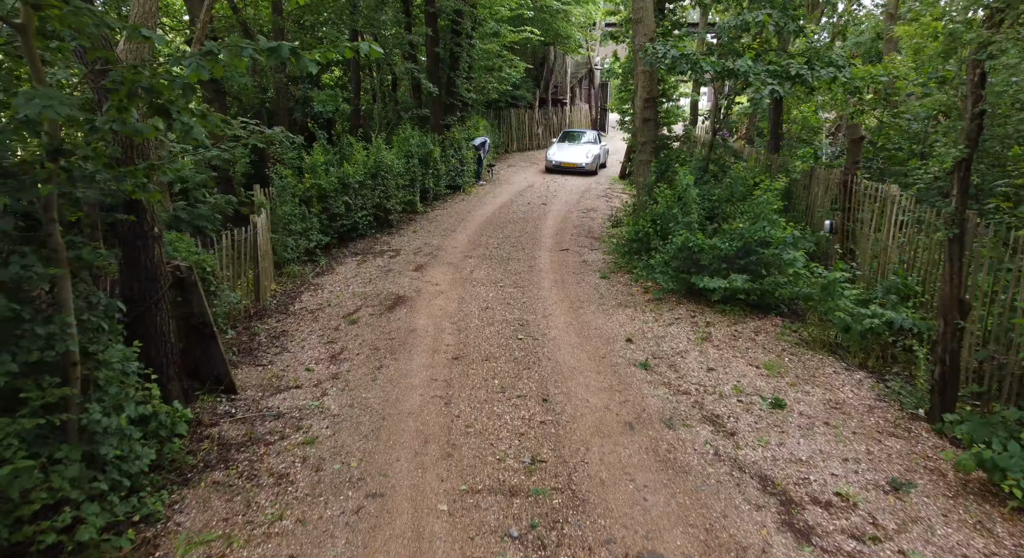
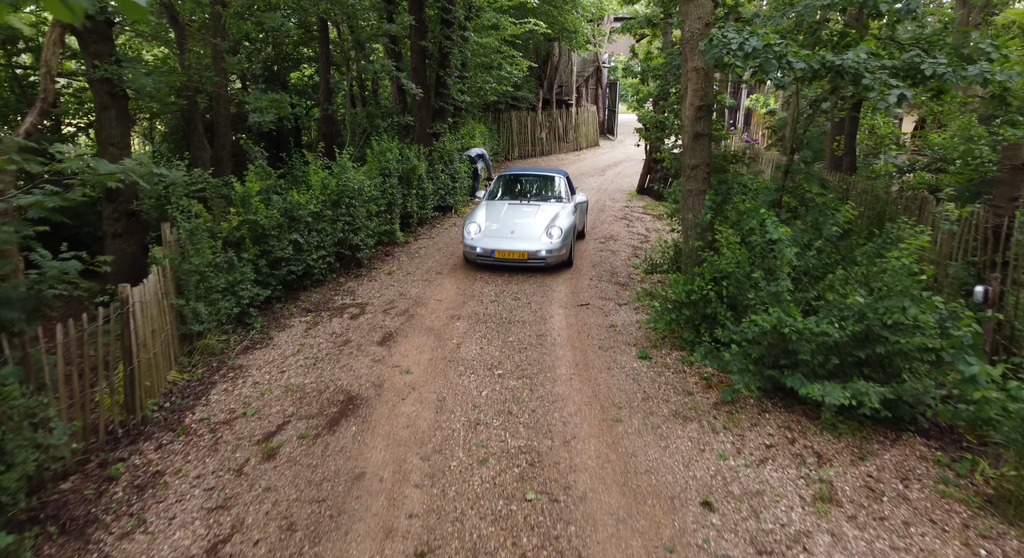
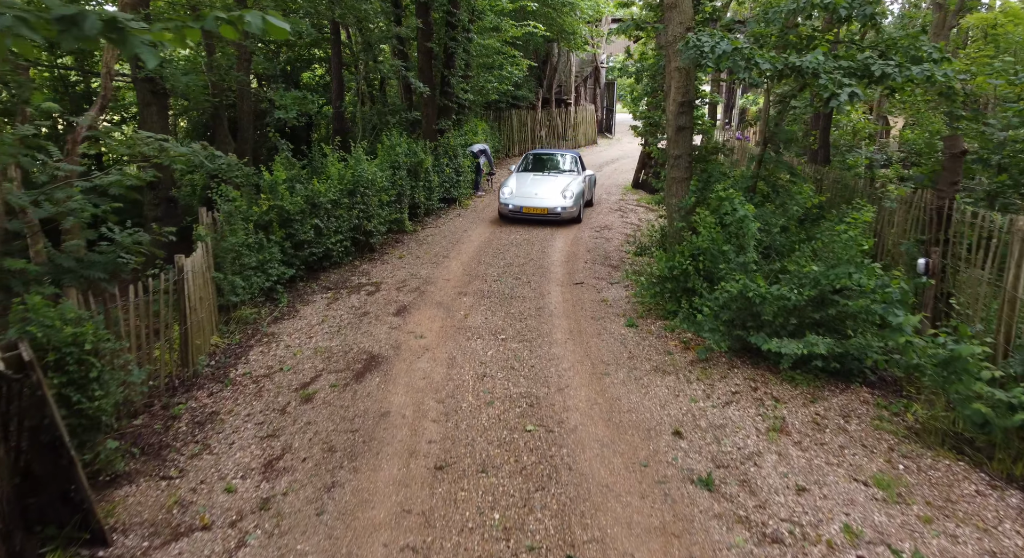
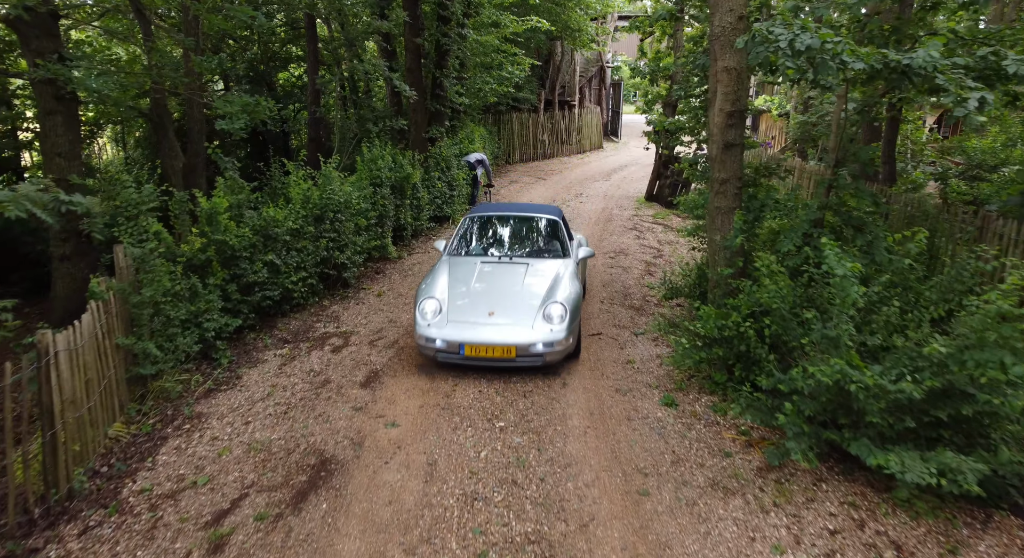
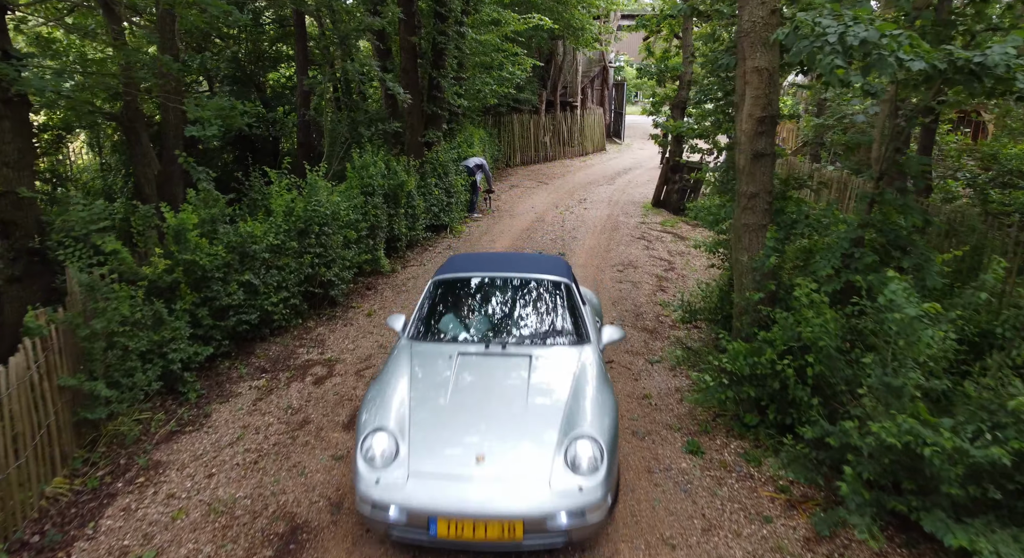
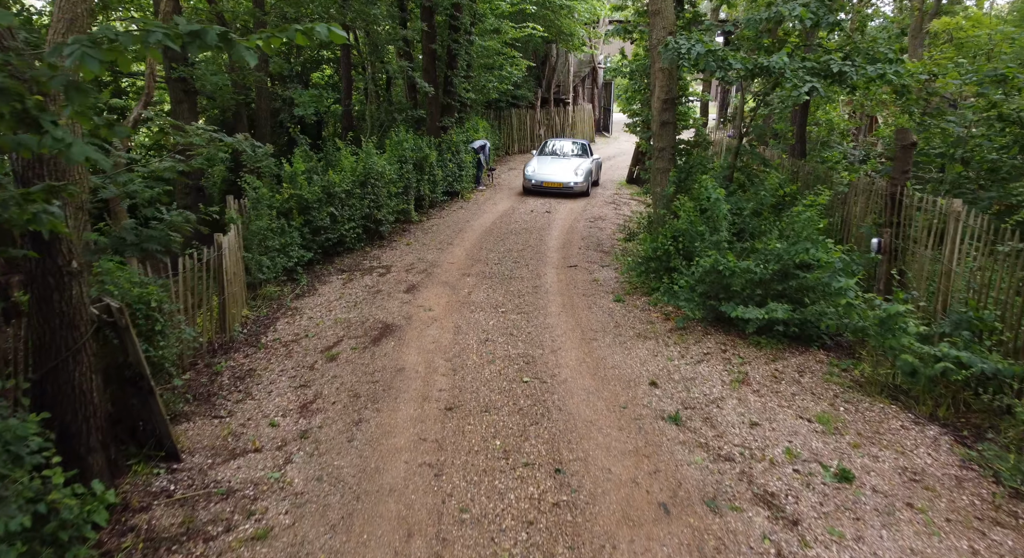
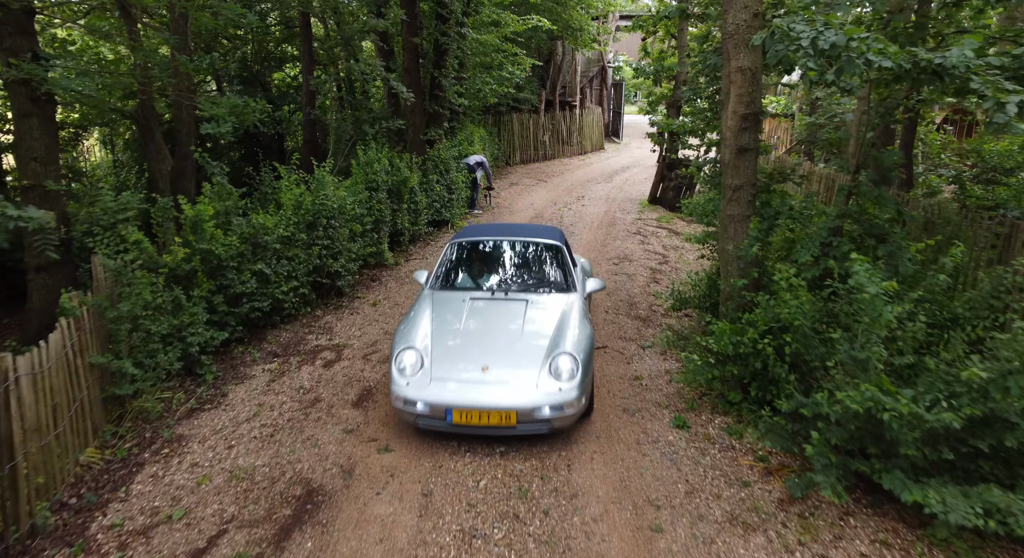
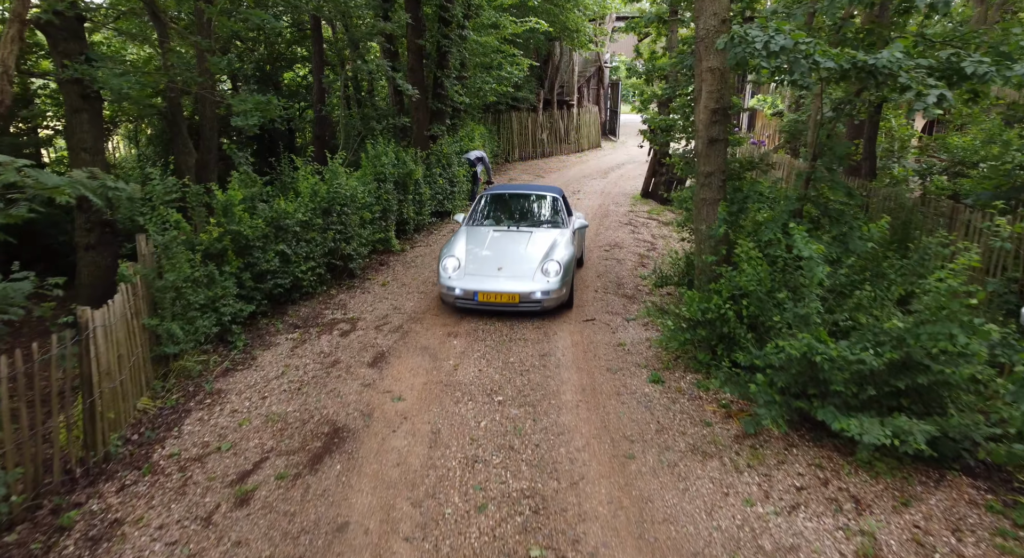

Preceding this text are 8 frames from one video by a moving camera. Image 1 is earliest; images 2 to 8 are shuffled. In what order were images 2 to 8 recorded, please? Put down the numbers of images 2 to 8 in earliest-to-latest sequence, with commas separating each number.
6, 3, 2, 8, 4, 7, 5
